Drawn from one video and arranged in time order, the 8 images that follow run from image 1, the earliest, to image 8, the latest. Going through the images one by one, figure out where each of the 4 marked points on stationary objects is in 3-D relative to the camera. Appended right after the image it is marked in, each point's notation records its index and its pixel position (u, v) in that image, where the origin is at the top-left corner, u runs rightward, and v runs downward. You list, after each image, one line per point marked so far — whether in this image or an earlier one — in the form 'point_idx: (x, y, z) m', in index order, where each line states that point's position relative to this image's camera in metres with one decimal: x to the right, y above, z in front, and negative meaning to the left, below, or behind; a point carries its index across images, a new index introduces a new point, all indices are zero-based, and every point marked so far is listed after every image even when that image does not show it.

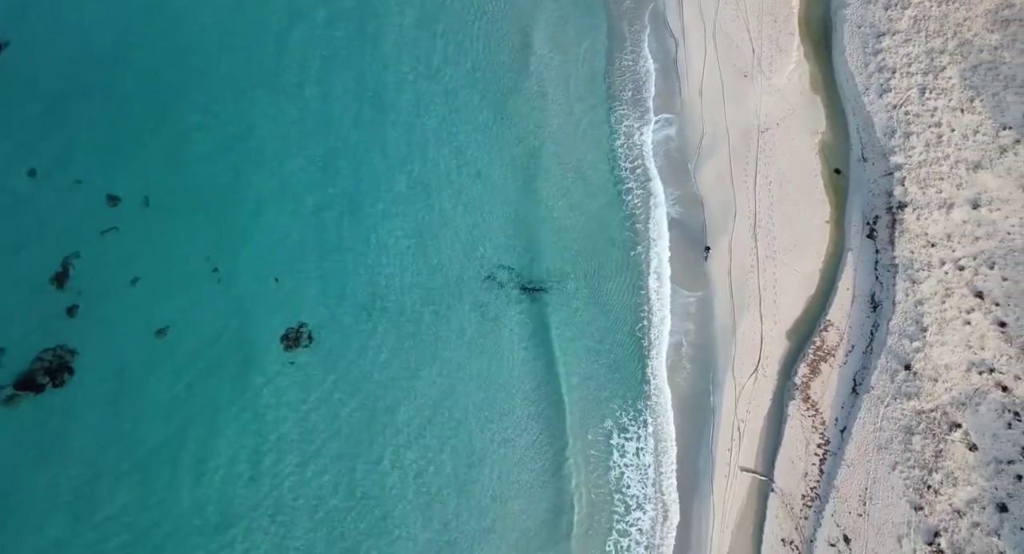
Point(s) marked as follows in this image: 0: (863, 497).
0: (+7.2, -4.5, +17.2) m
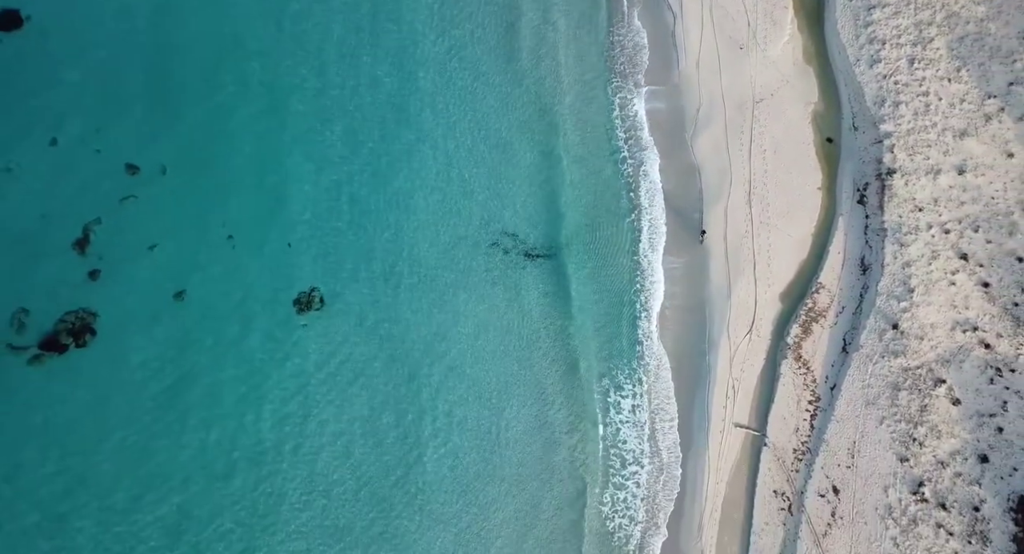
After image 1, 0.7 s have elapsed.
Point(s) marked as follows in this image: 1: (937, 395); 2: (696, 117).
0: (+7.3, -3.7, +18.1) m
1: (+9.2, -2.5, +18.1) m
2: (+4.3, +3.7, +19.6) m
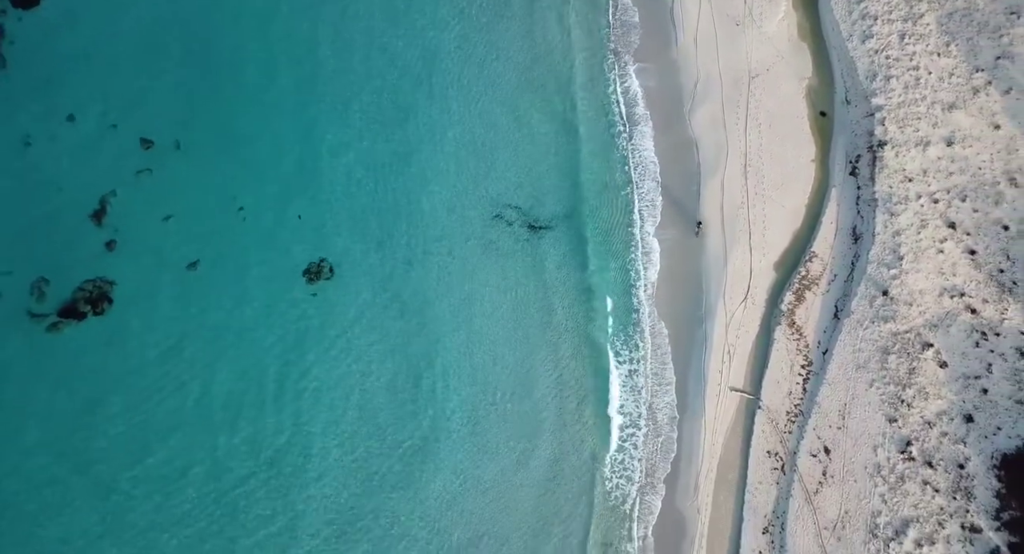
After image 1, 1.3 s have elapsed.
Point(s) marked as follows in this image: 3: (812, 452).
0: (+7.5, -3.0, +18.9) m
1: (+9.3, -1.8, +18.9) m
2: (+4.3, +4.4, +20.1) m
3: (+6.8, -3.9, +18.9) m
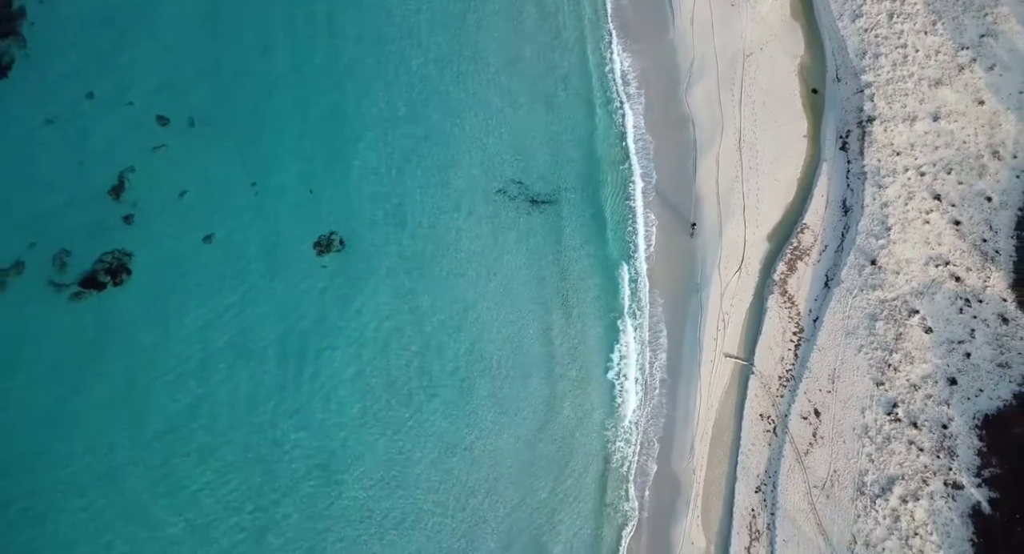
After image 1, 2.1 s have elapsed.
0: (+7.6, -2.3, +19.8) m
1: (+9.4, -1.1, +19.7) m
2: (+4.4, +5.1, +20.8) m
3: (+6.9, -3.3, +19.8) m
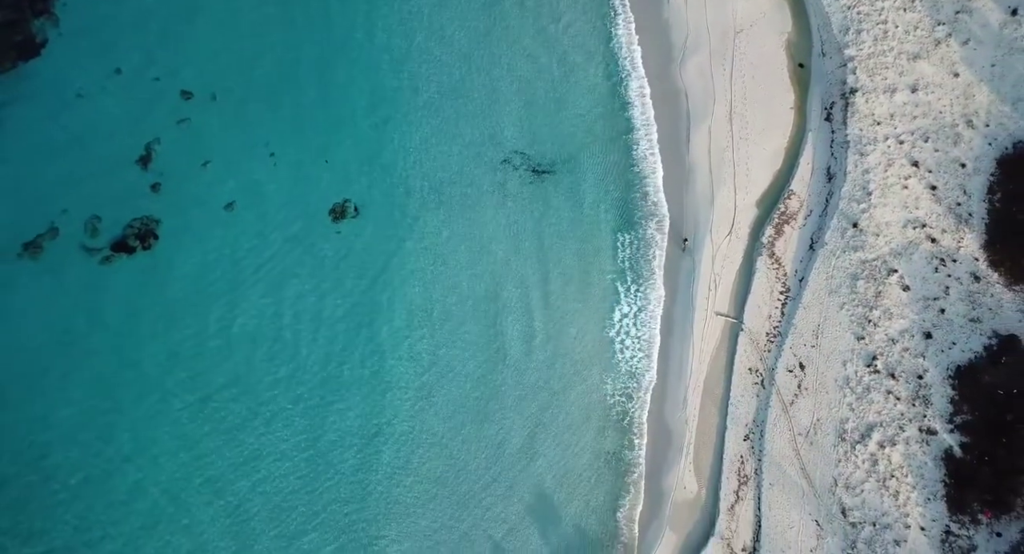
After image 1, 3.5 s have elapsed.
0: (+7.7, -1.4, +21.3) m
1: (+9.5, -0.1, +21.2) m
2: (+4.4, +6.1, +21.9) m
3: (+7.0, -2.3, +21.4) m
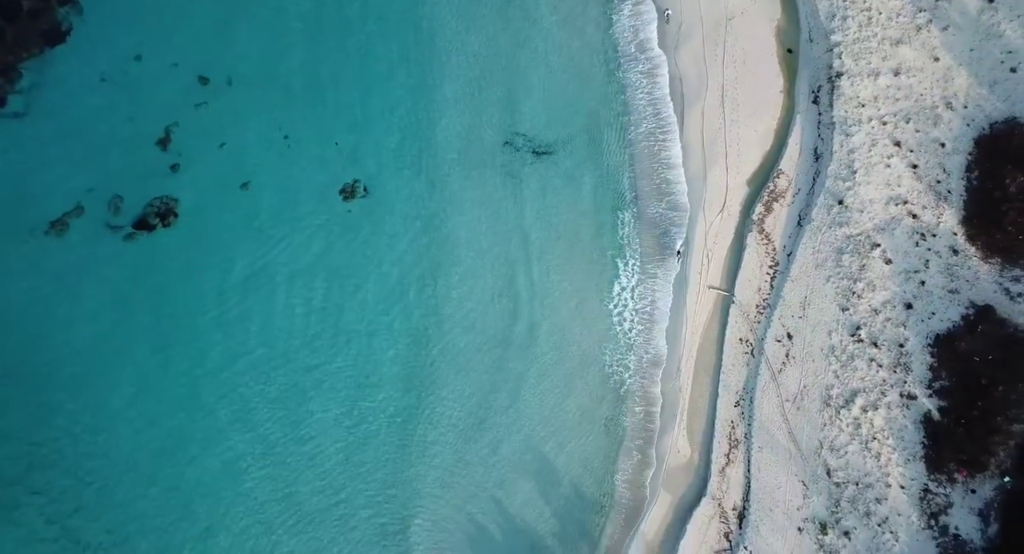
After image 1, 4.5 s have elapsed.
0: (+7.8, -0.7, +22.6) m
1: (+9.6, +0.5, +22.4) m
2: (+4.5, +6.7, +22.8) m
3: (+7.1, -1.6, +22.6) m
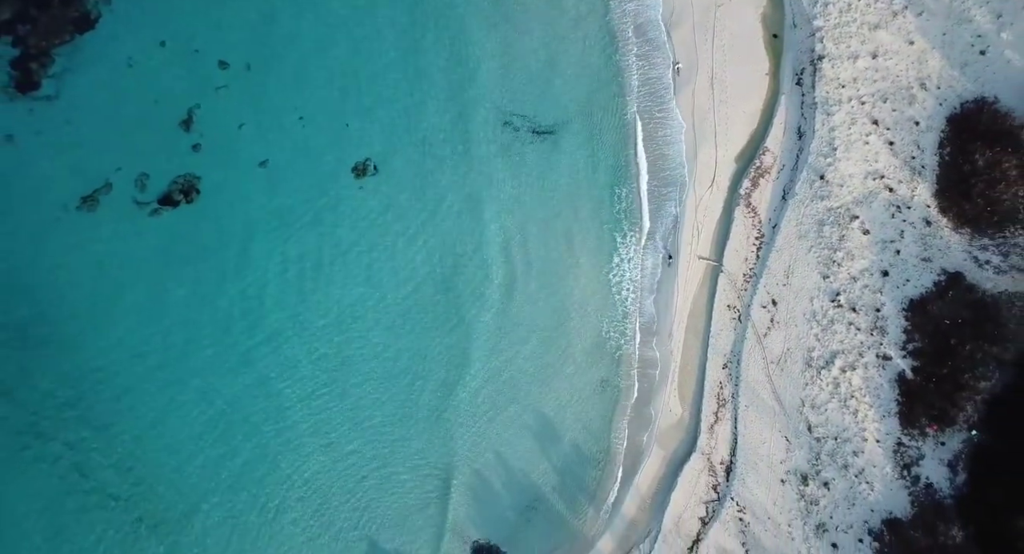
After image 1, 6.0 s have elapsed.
0: (+7.9, +0.1, +24.2) m
1: (+9.7, +1.4, +24.0) m
2: (+4.5, +7.6, +24.0) m
3: (+7.2, -0.8, +24.3) m
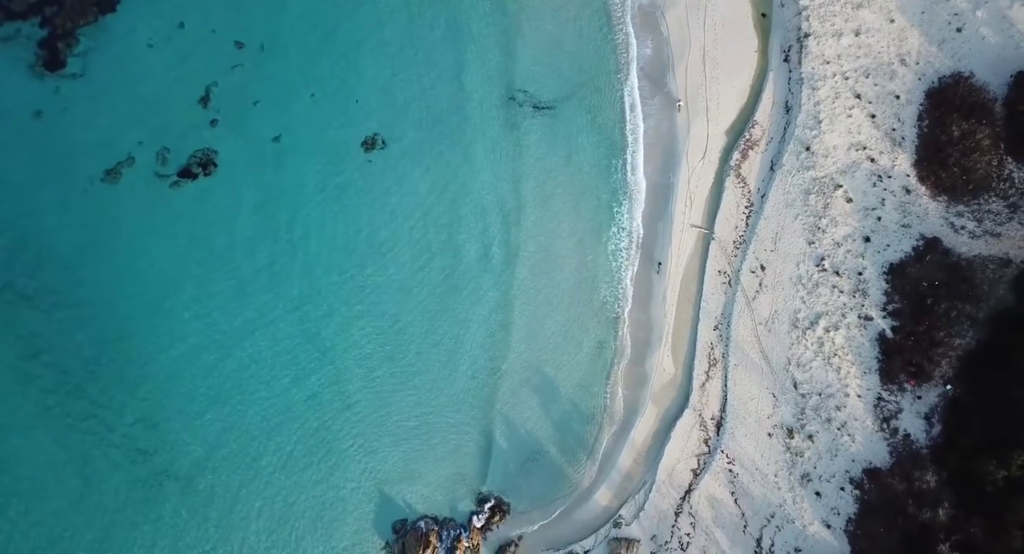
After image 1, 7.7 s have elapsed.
0: (+8.0, +1.2, +25.7) m
1: (+9.8, +2.4, +25.4) m
2: (+4.5, +8.5, +25.2) m
3: (+7.3, +0.2, +25.8) m
